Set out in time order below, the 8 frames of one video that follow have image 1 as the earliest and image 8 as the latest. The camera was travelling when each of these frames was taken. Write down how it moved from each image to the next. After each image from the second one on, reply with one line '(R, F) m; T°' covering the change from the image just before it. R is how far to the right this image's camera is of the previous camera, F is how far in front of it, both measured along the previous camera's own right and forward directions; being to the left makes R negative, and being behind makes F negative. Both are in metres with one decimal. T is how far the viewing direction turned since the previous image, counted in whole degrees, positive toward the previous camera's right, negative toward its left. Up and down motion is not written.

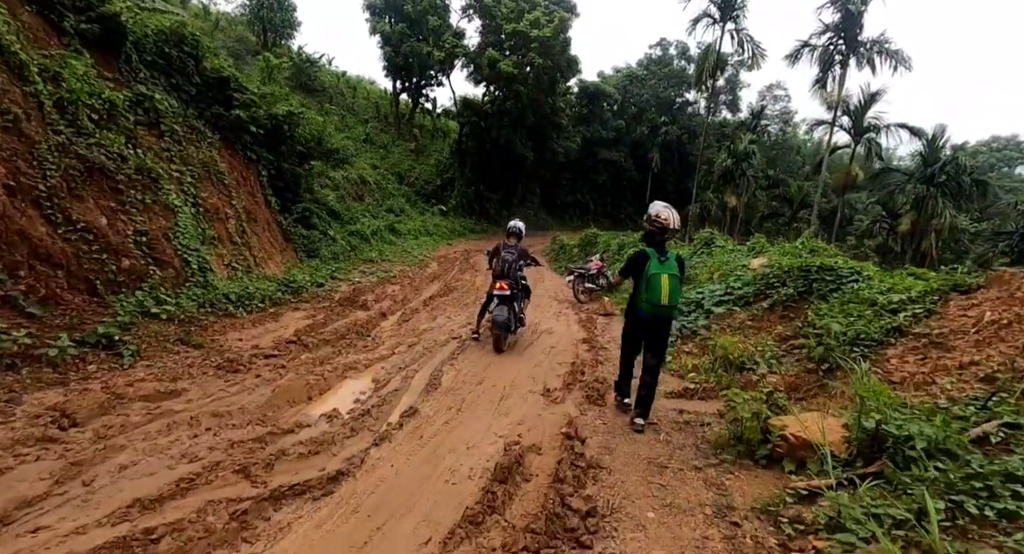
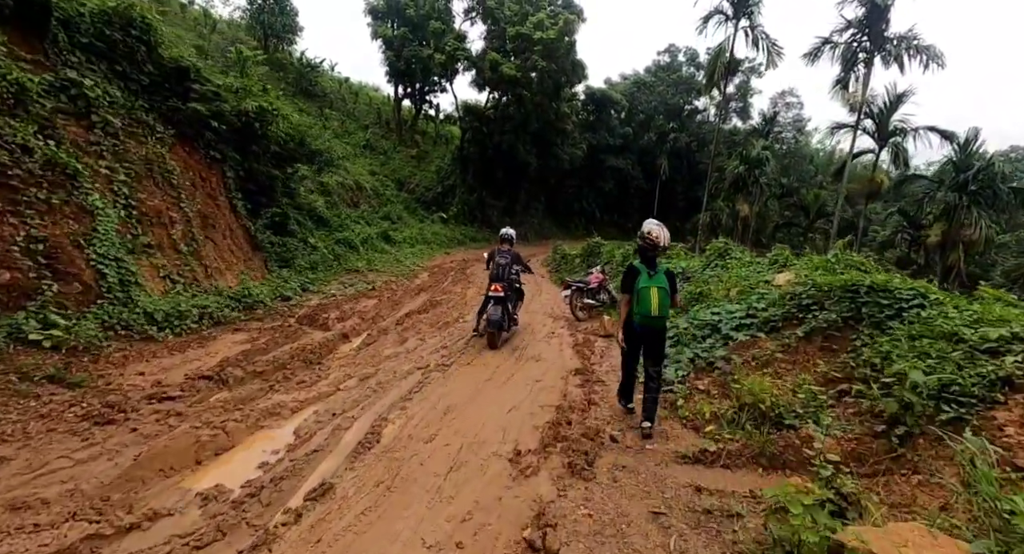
(+0.3, +1.1) m; -1°
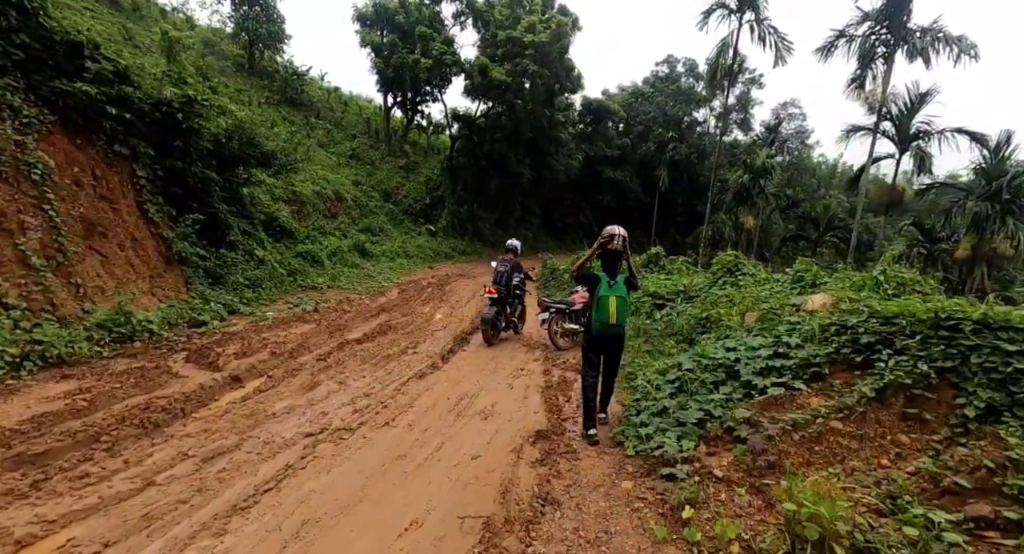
(+0.5, +1.6) m; 0°
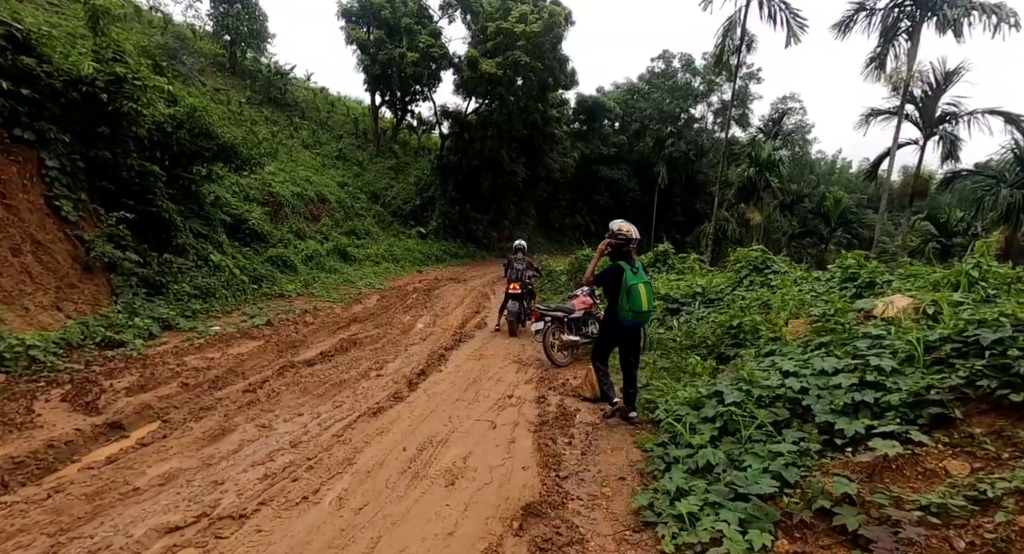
(+0.1, +1.3) m; 0°
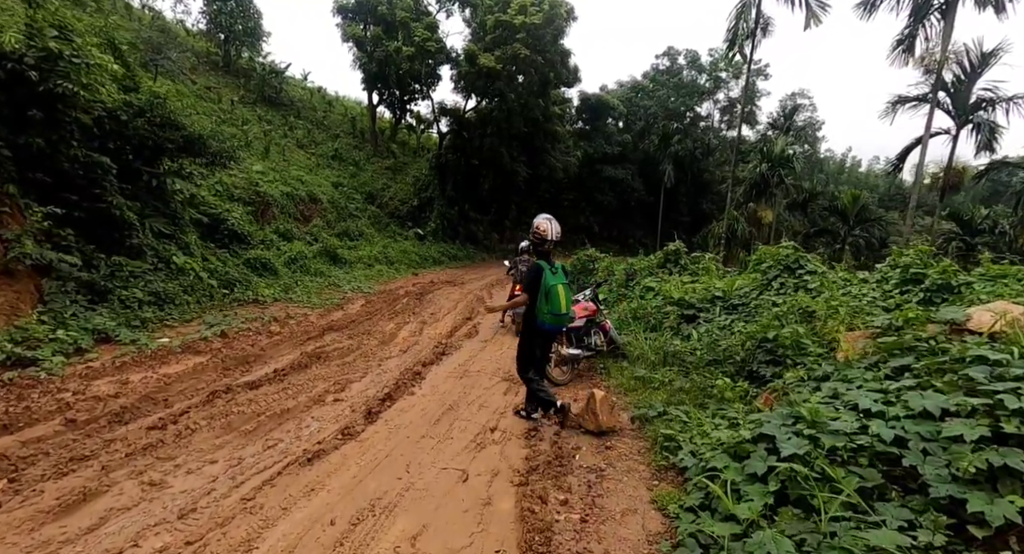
(+0.2, +1.0) m; 0°
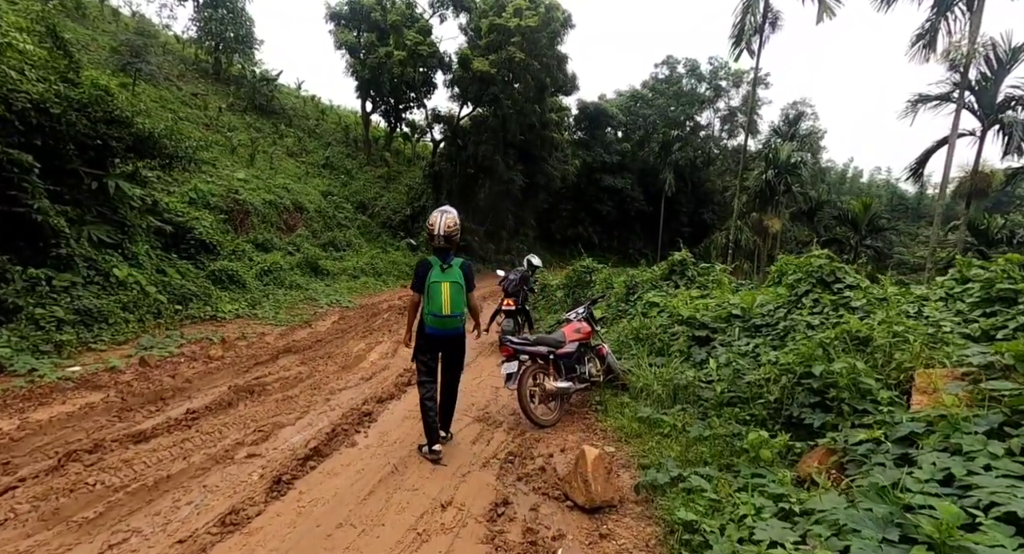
(+0.2, +1.0) m; 0°
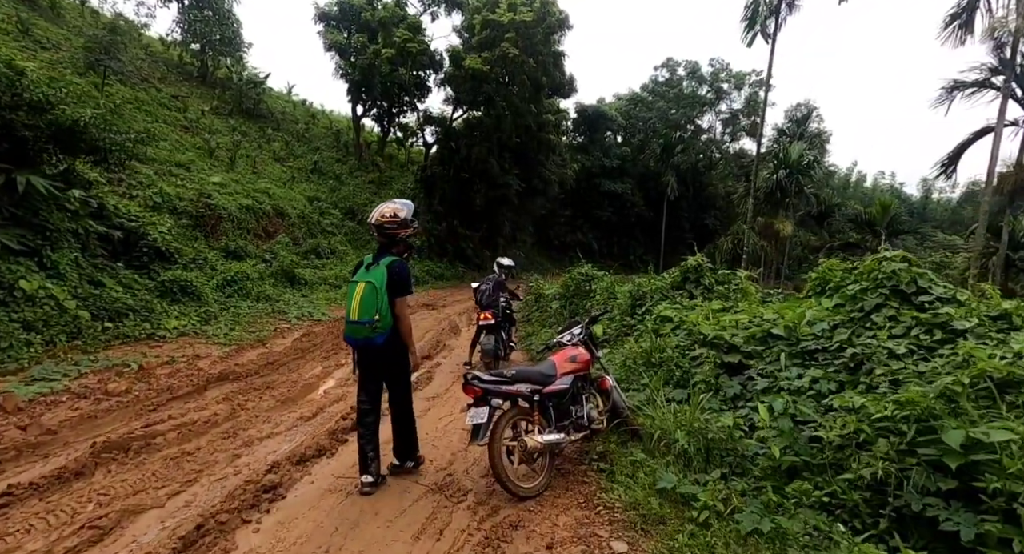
(+0.2, +1.3) m; 0°
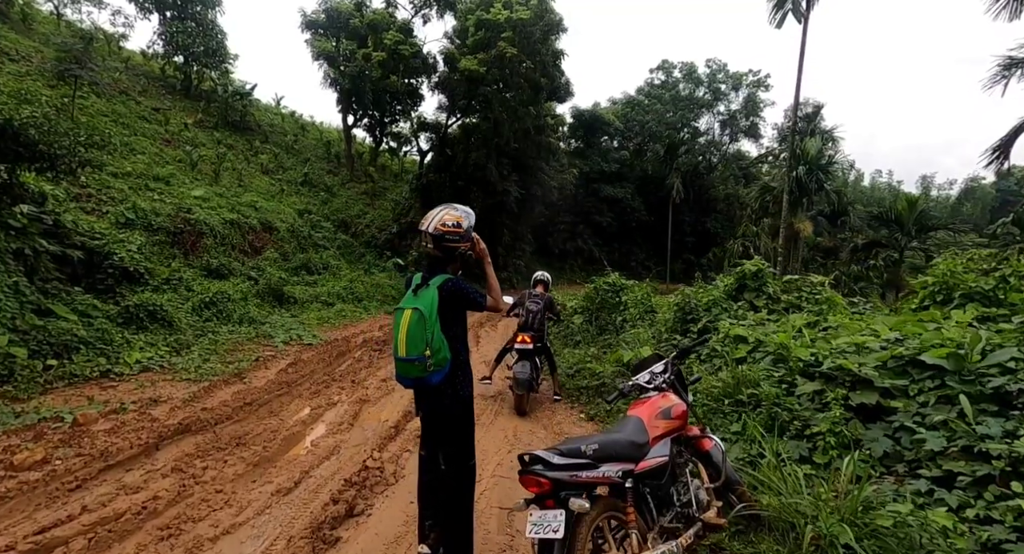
(-0.3, +1.2) m; +1°
